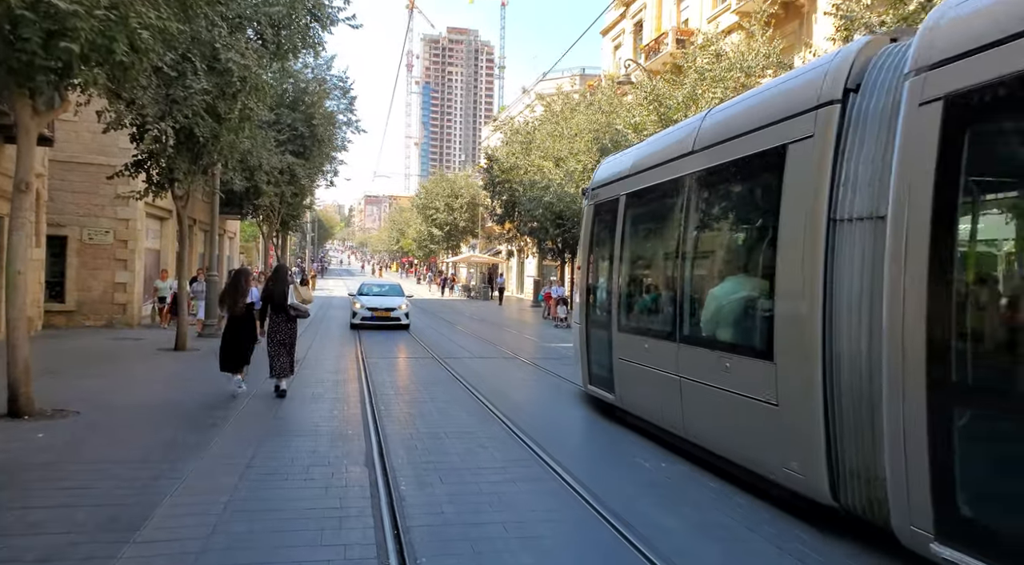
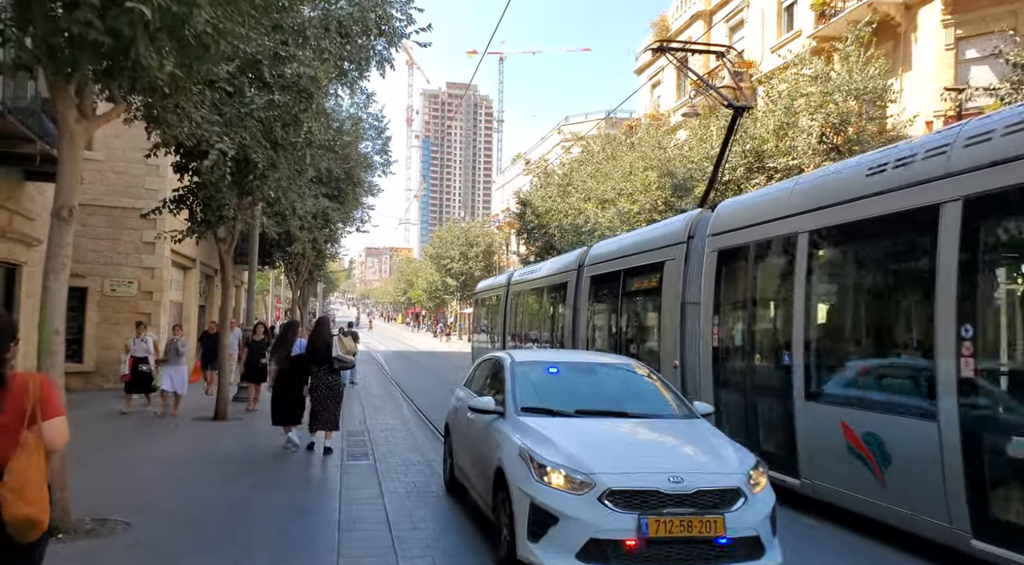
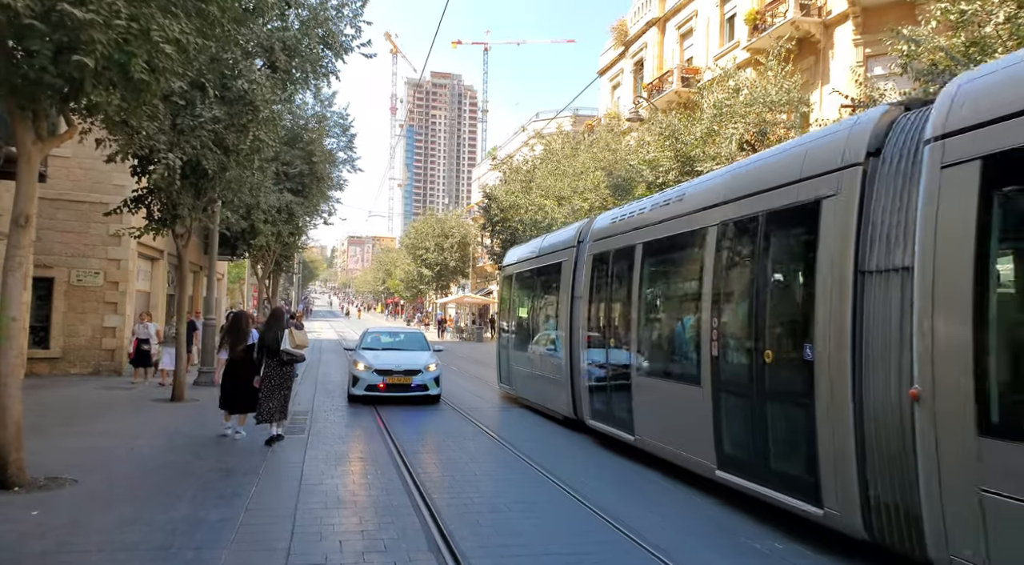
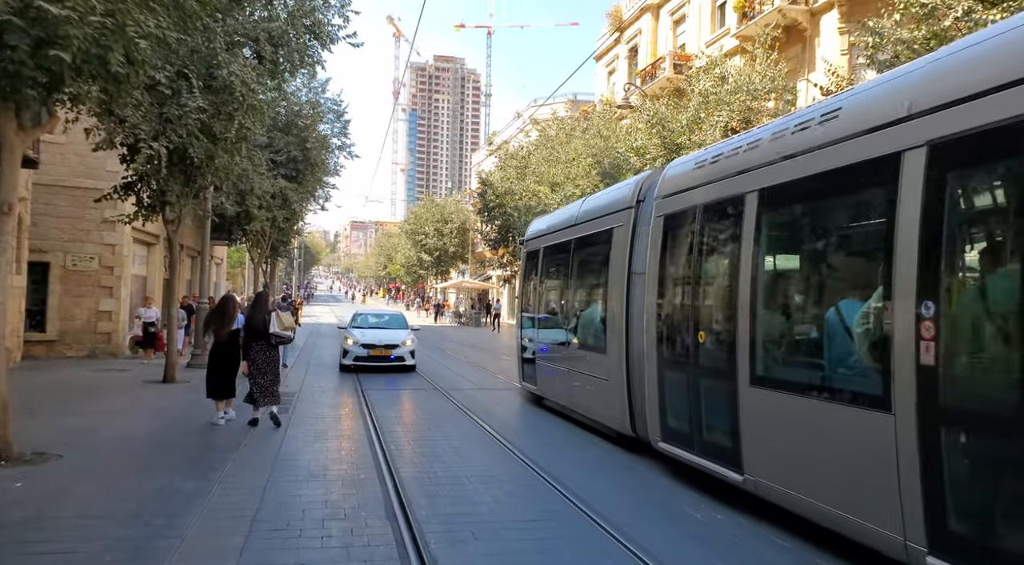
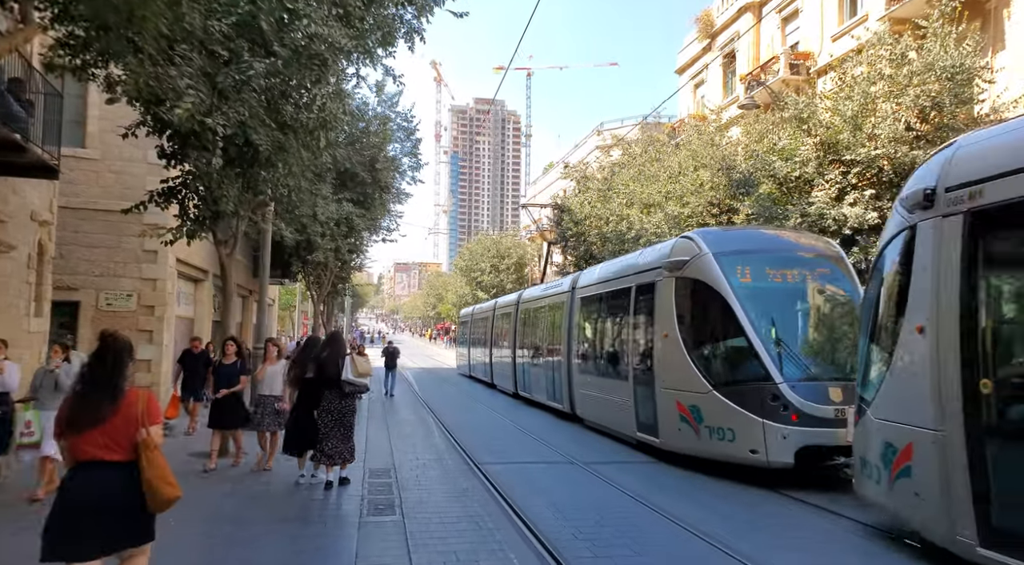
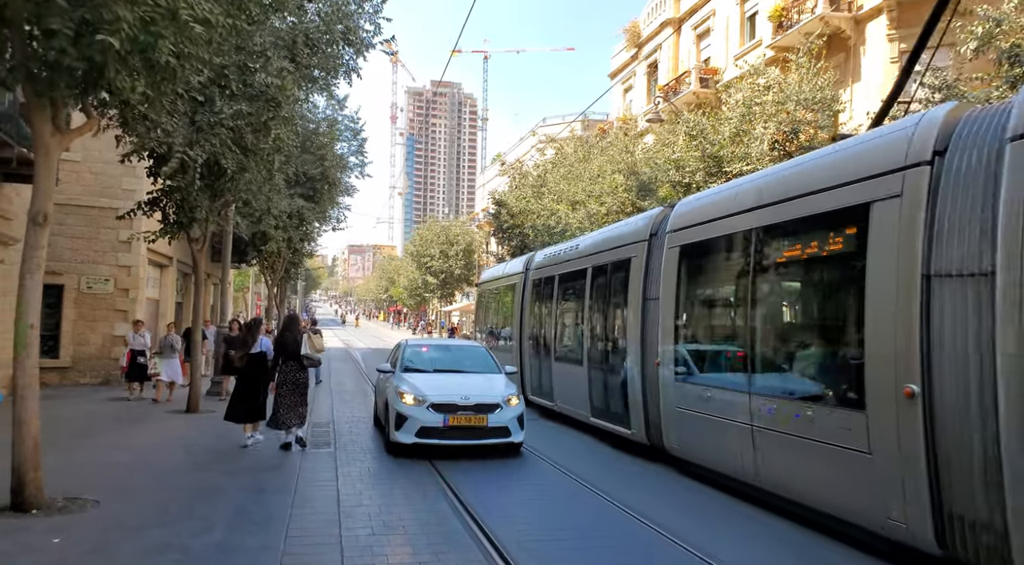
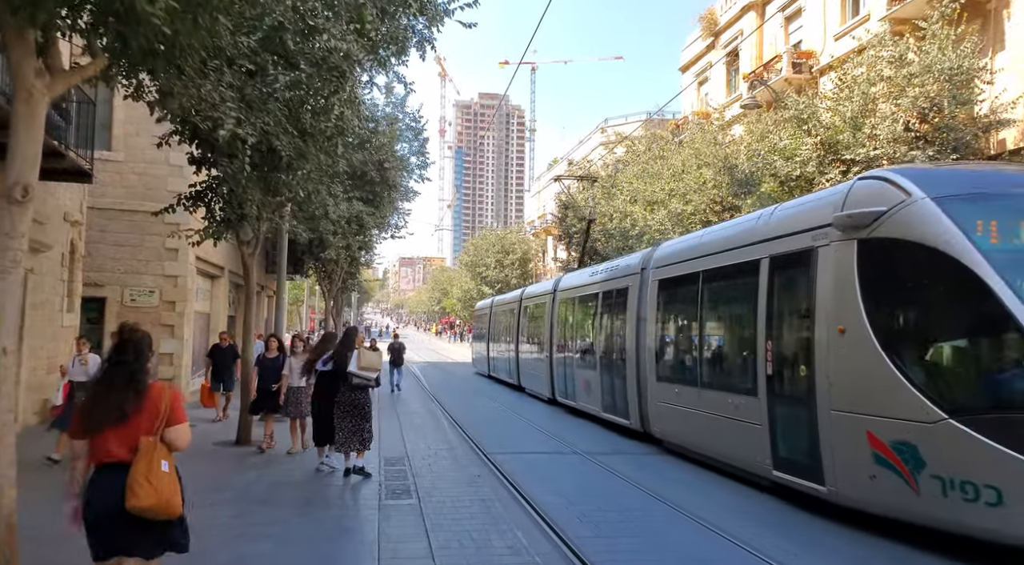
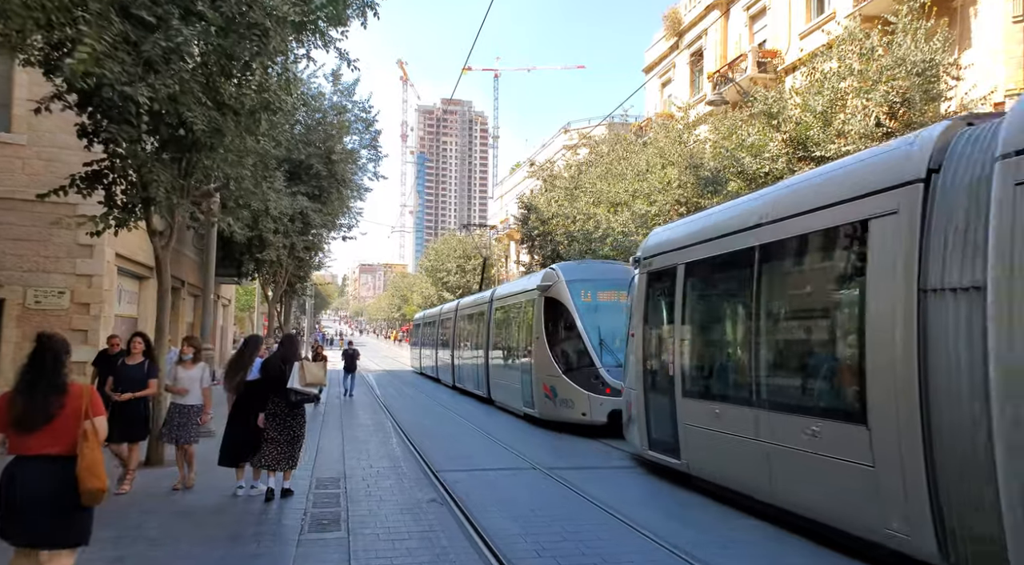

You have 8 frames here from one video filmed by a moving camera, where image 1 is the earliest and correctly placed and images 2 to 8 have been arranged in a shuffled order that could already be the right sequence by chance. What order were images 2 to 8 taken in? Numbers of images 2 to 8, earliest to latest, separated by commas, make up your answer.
4, 3, 6, 2, 7, 5, 8
